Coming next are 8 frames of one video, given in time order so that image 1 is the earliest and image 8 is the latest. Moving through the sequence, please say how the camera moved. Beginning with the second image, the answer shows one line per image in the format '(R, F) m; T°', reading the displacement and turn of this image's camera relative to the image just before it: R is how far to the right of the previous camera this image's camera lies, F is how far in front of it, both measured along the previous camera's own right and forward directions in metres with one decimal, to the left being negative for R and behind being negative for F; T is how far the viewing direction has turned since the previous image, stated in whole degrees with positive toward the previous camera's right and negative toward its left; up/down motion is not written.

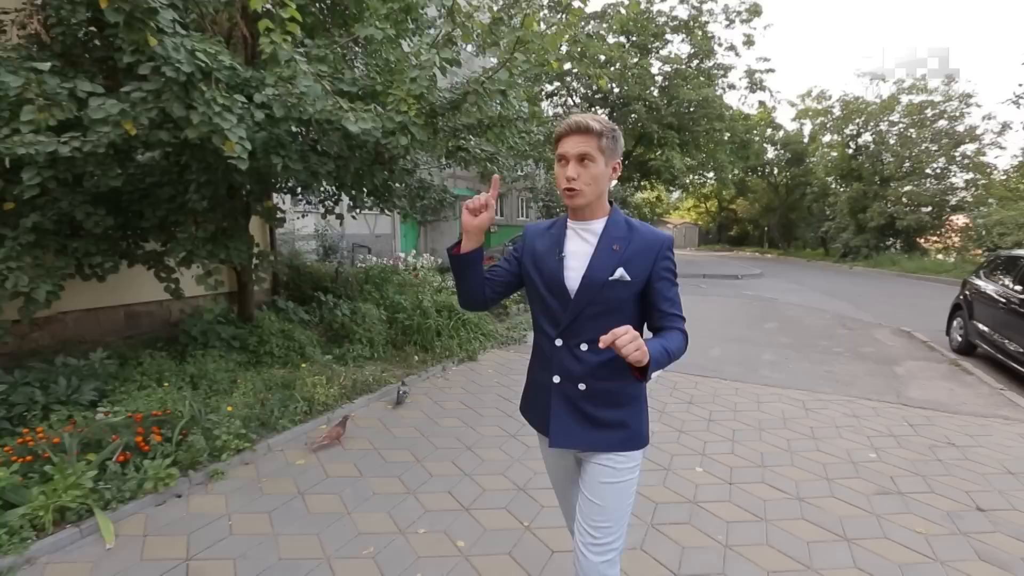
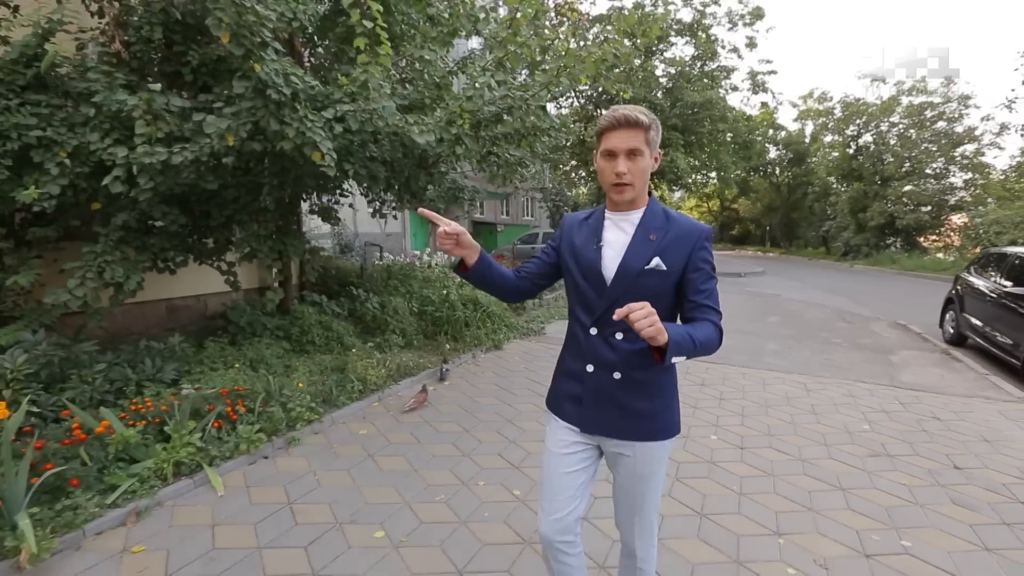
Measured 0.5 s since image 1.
(-0.3, -0.5) m; 0°
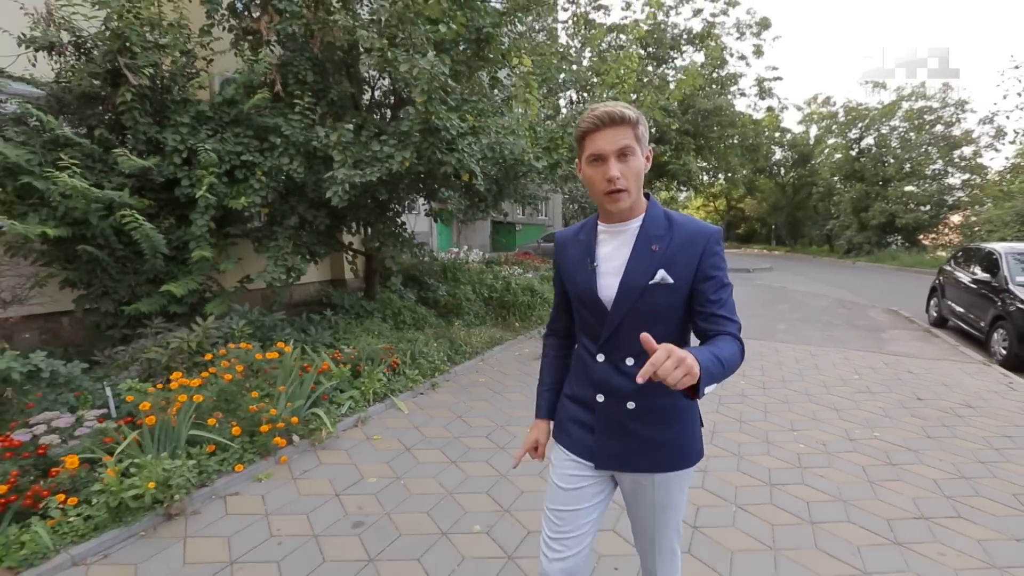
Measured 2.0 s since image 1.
(-0.8, -1.5) m; 0°
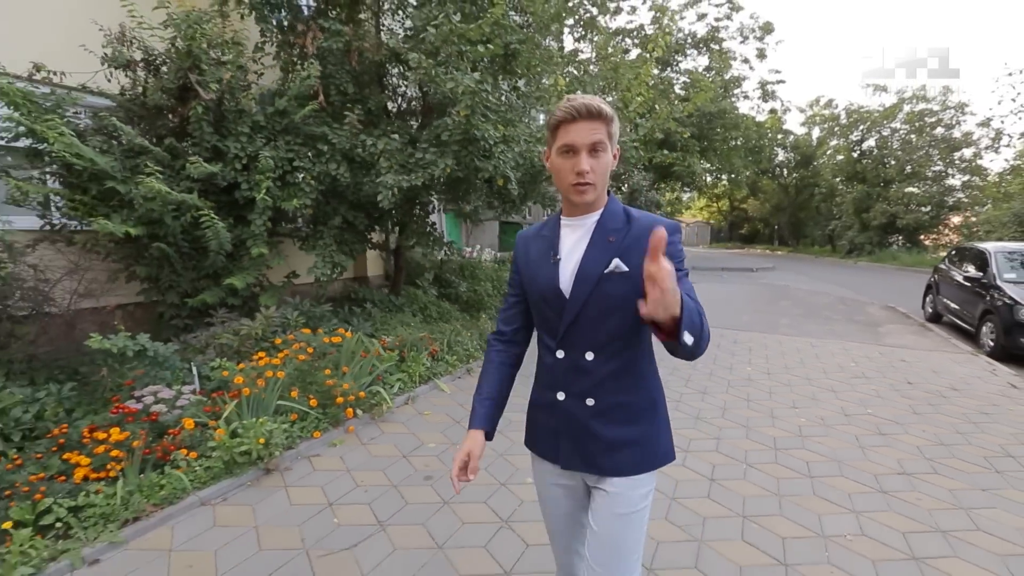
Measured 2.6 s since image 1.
(-0.3, -0.6) m; 0°
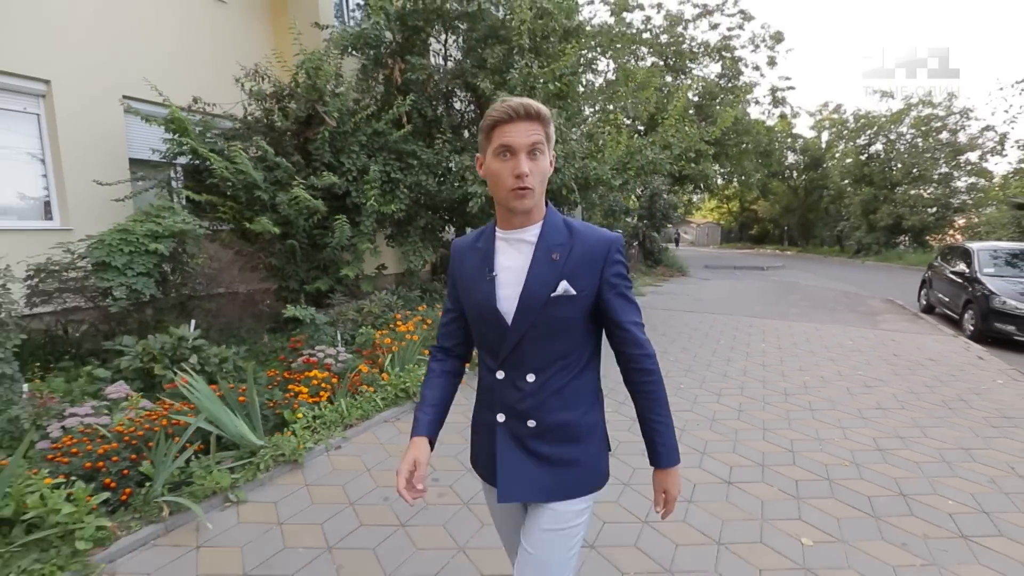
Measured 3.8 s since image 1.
(-0.7, -1.4) m; -1°
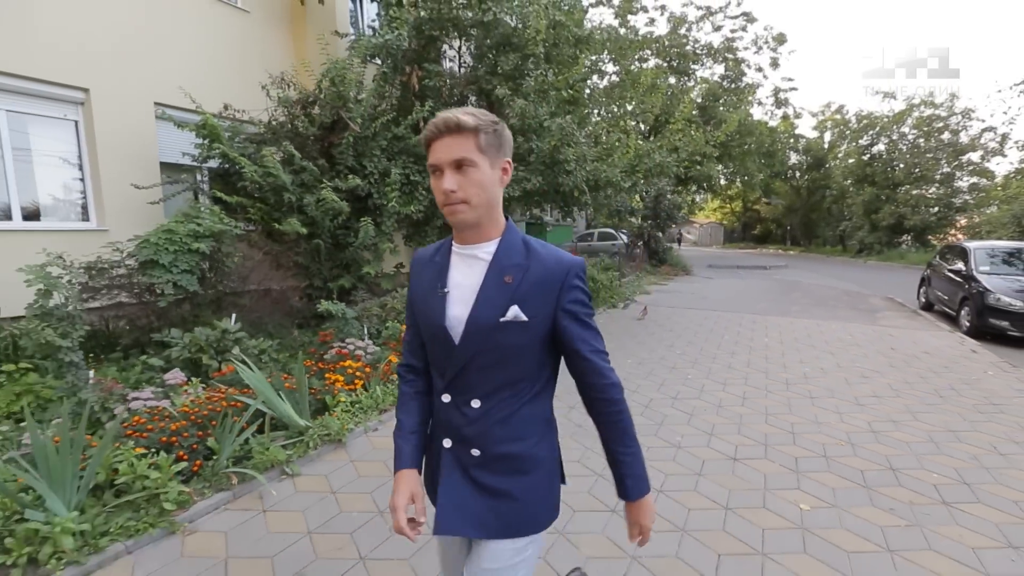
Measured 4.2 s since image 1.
(-0.2, -0.4) m; 0°
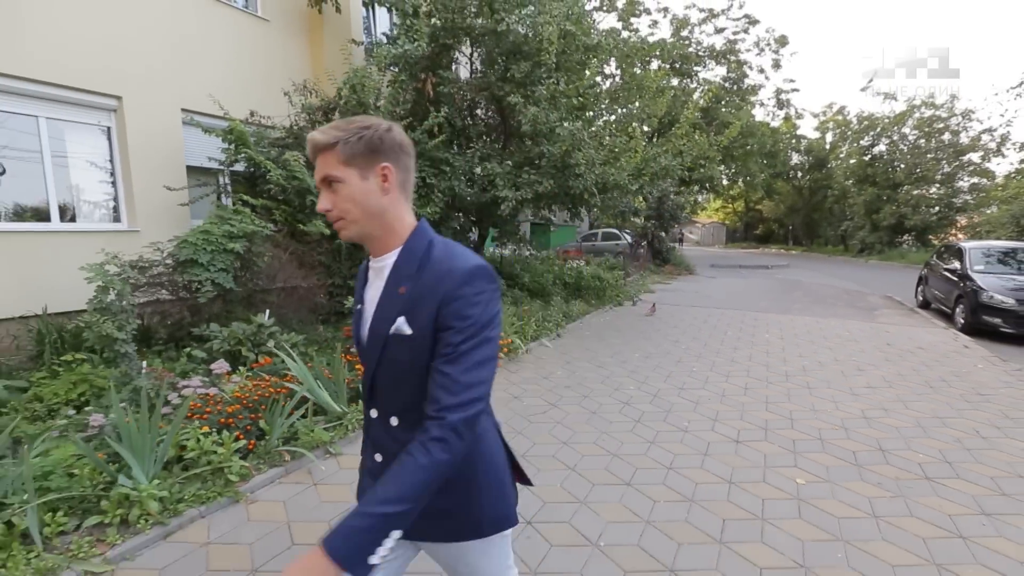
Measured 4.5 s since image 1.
(-0.1, -0.4) m; 0°
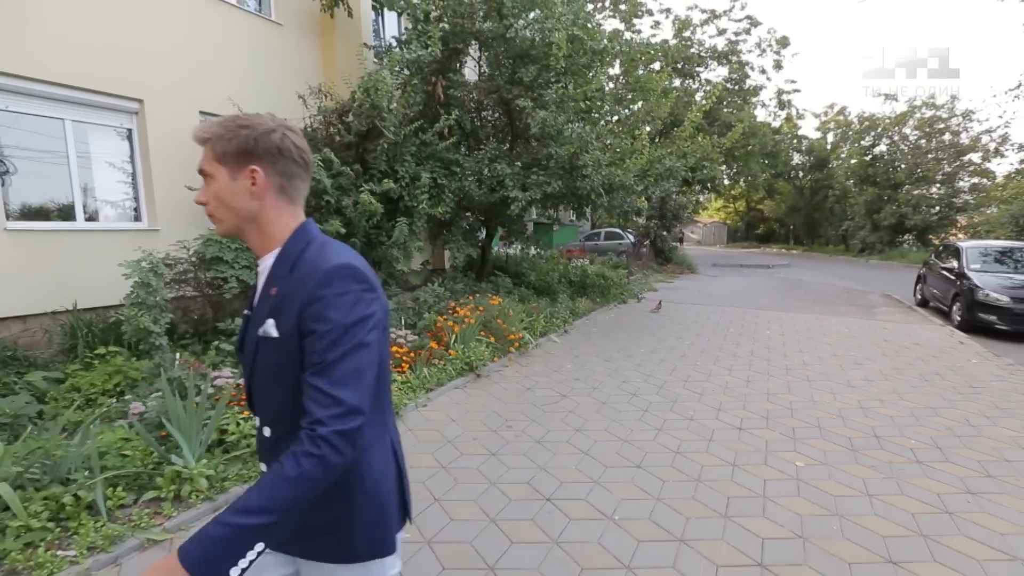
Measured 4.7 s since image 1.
(-0.1, -0.2) m; 0°
